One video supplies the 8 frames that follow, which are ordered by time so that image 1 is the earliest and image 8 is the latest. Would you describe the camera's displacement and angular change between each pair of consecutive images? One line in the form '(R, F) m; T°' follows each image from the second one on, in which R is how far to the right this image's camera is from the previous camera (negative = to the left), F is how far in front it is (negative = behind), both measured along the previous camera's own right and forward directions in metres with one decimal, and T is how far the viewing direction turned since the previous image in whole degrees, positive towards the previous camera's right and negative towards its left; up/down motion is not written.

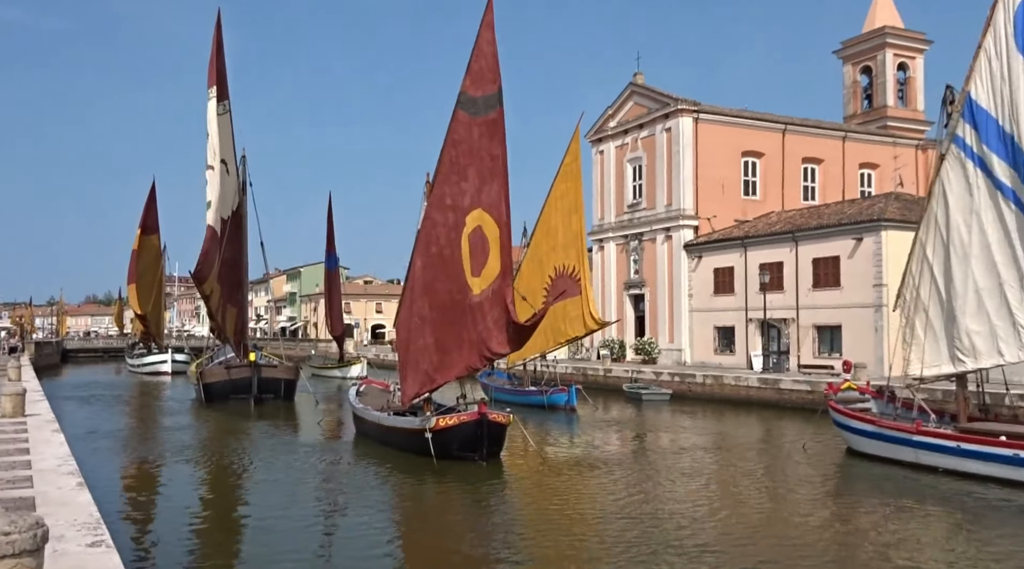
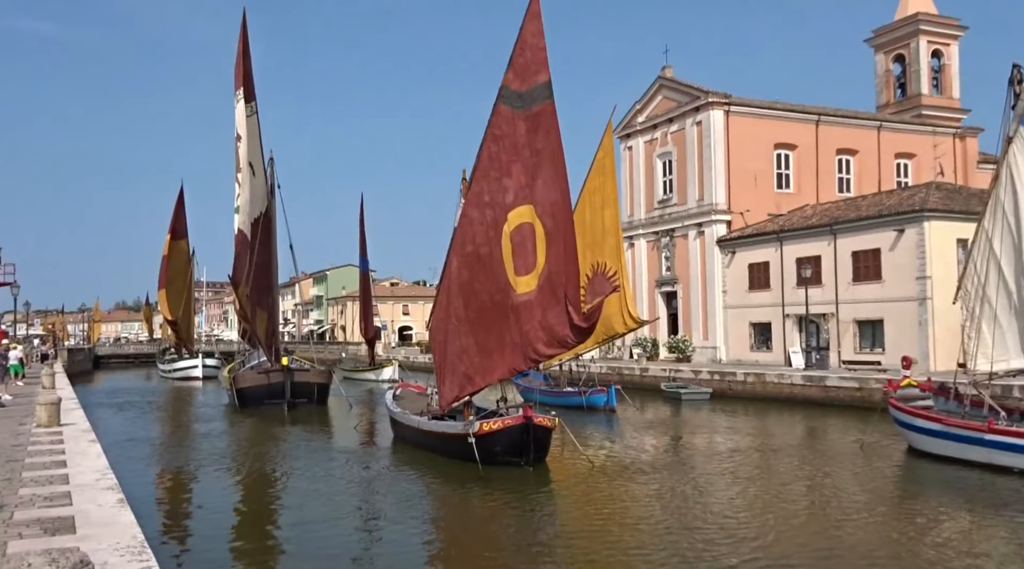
(-0.3, +0.5) m; -1°
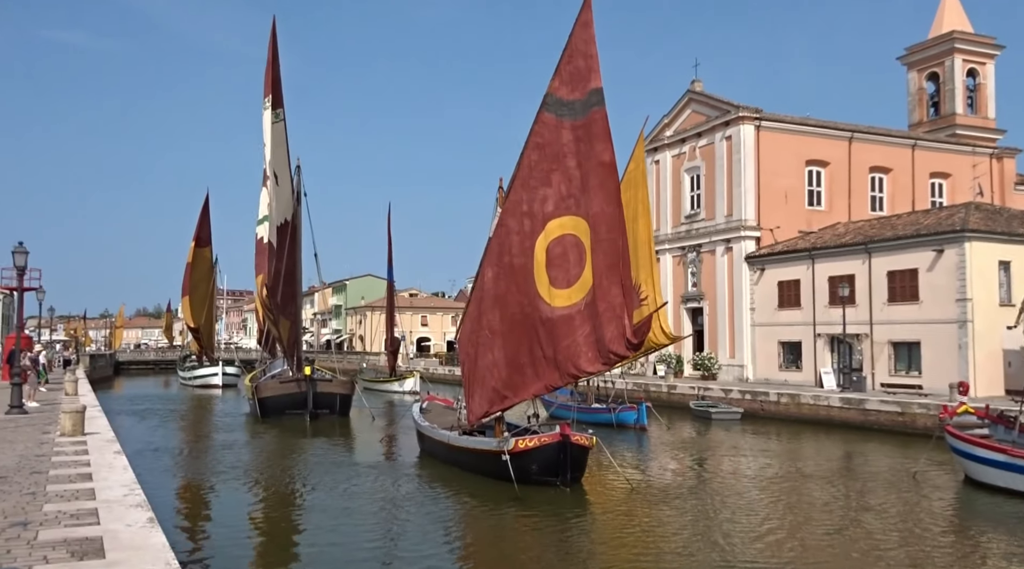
(-0.4, +0.6) m; -1°
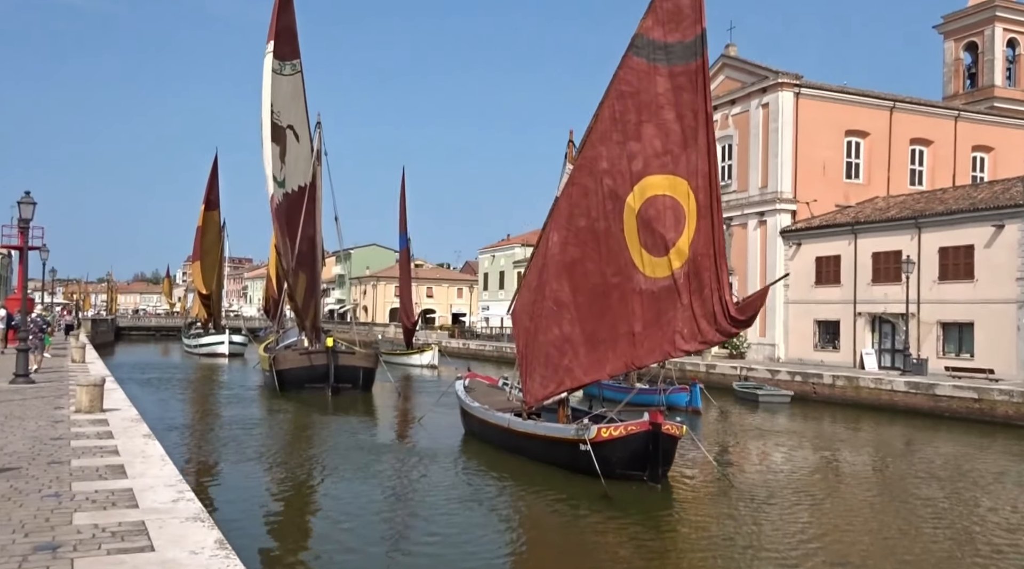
(-1.2, +2.0) m; 0°
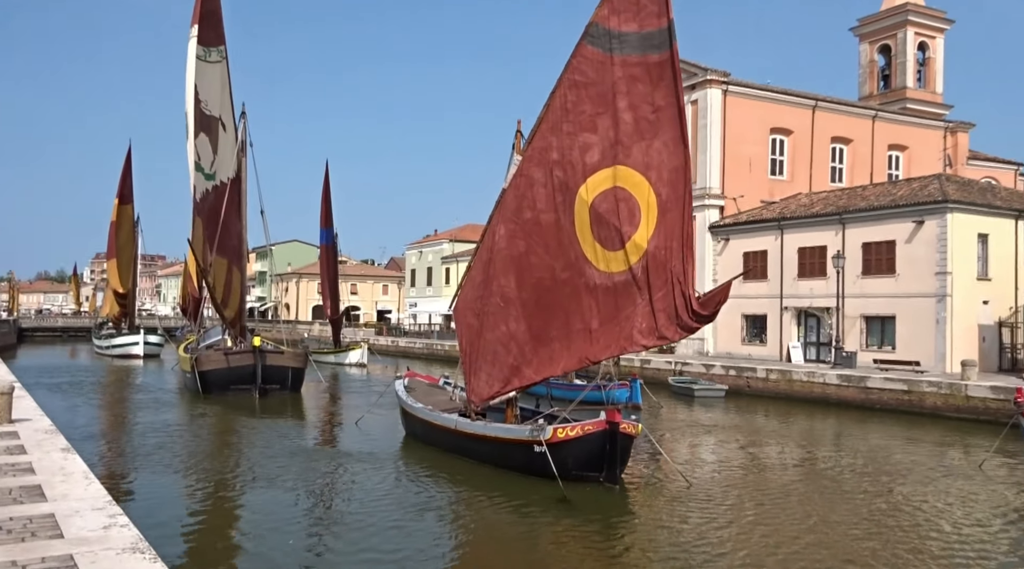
(-0.4, +0.5) m; +5°
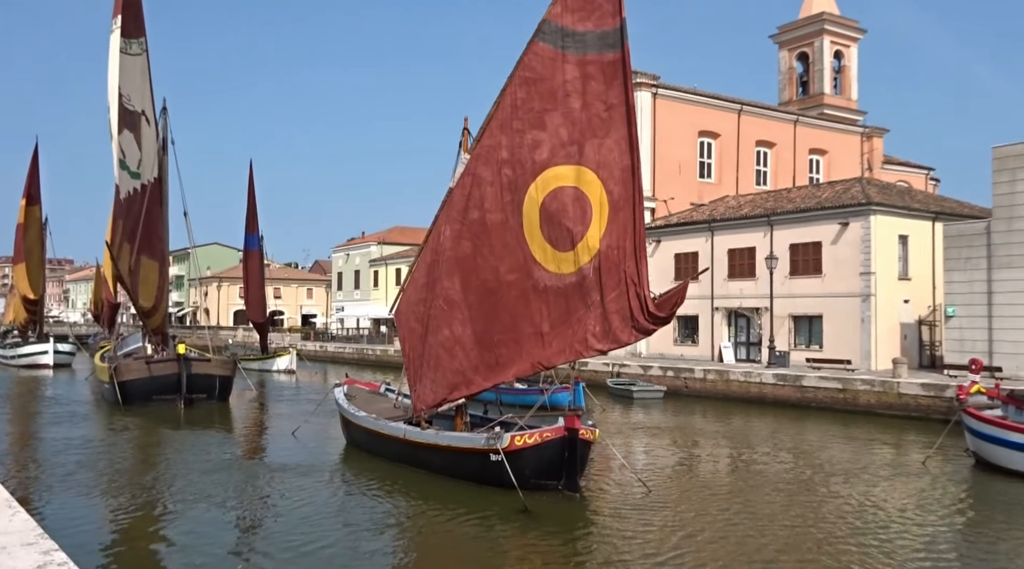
(-0.5, +0.3) m; +5°
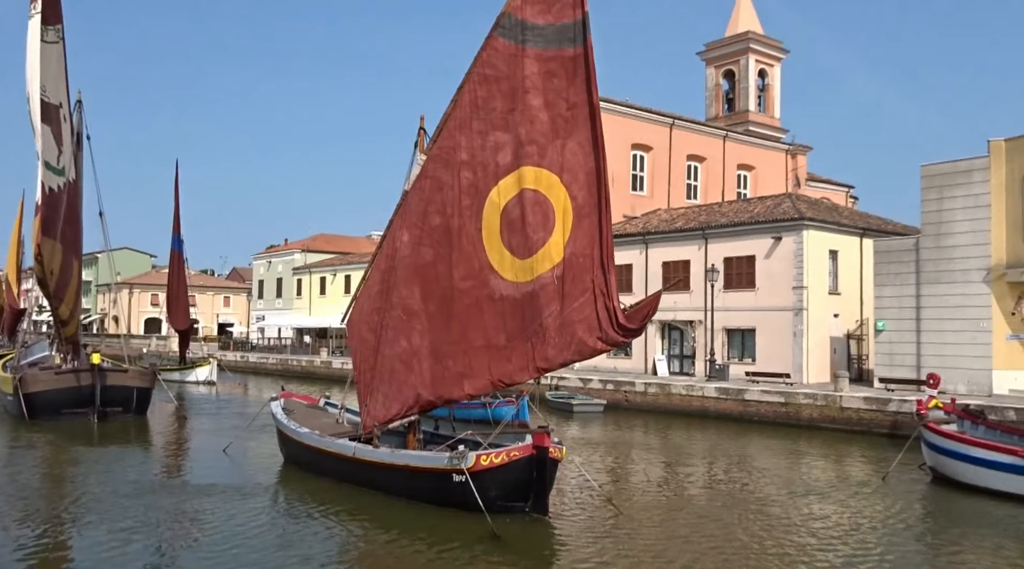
(-0.6, +0.7) m; +5°
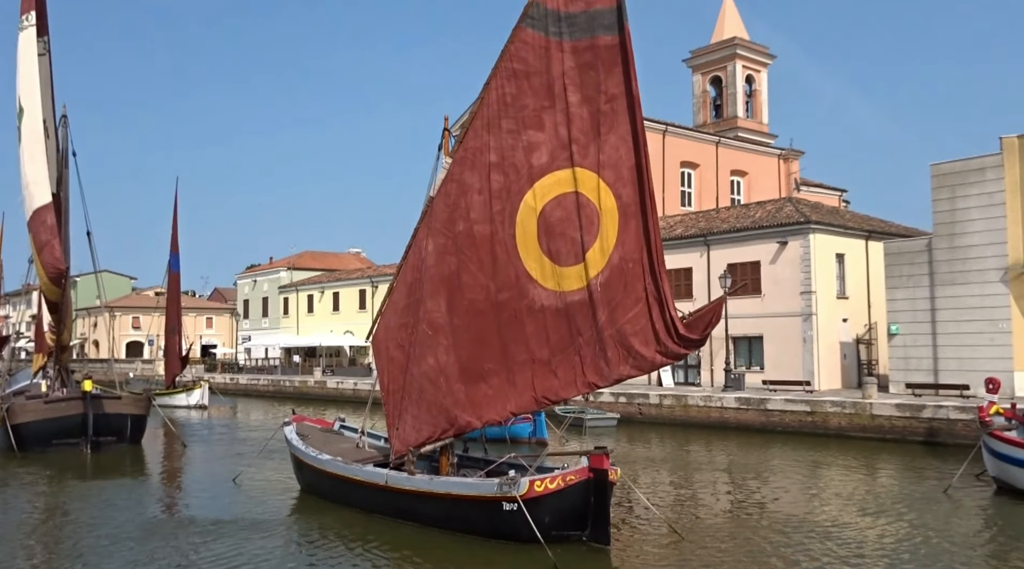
(-0.8, +1.0) m; +1°
